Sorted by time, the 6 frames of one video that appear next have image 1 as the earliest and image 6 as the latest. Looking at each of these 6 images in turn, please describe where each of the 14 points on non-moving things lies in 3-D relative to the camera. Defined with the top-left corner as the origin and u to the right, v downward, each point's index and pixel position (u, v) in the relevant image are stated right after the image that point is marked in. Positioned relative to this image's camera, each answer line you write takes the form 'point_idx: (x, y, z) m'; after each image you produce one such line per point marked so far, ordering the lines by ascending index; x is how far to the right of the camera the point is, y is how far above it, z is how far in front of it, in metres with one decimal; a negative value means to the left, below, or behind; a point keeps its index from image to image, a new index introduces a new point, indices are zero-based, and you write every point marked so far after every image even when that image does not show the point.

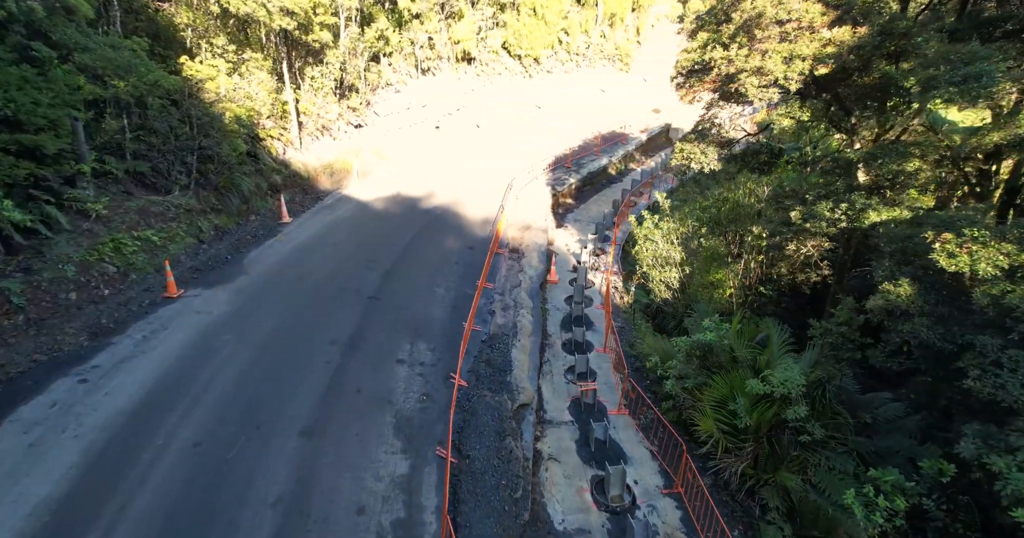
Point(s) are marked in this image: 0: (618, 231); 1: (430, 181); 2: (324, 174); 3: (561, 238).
0: (+3.1, +1.0, +15.5) m
1: (-2.4, +2.6, +16.8) m
2: (-5.2, +2.6, +15.4) m
3: (+1.4, +0.8, +15.3) m
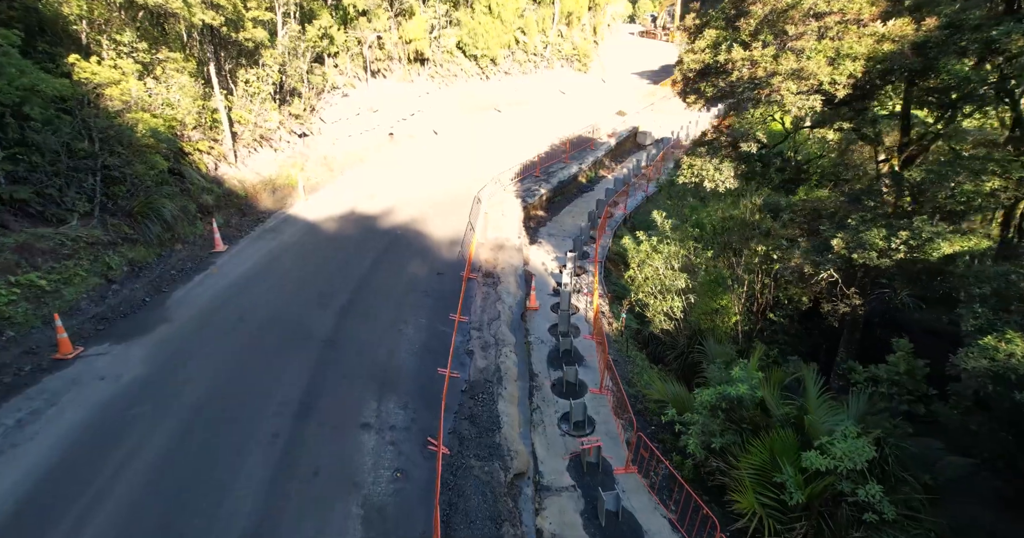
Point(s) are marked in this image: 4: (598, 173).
0: (+2.3, +0.5, +14.3) m
1: (-3.3, +2.0, +15.1) m
2: (-6.0, +1.9, +13.5) m
3: (+0.7, +0.2, +14.0) m
4: (+3.0, +3.3, +19.2) m
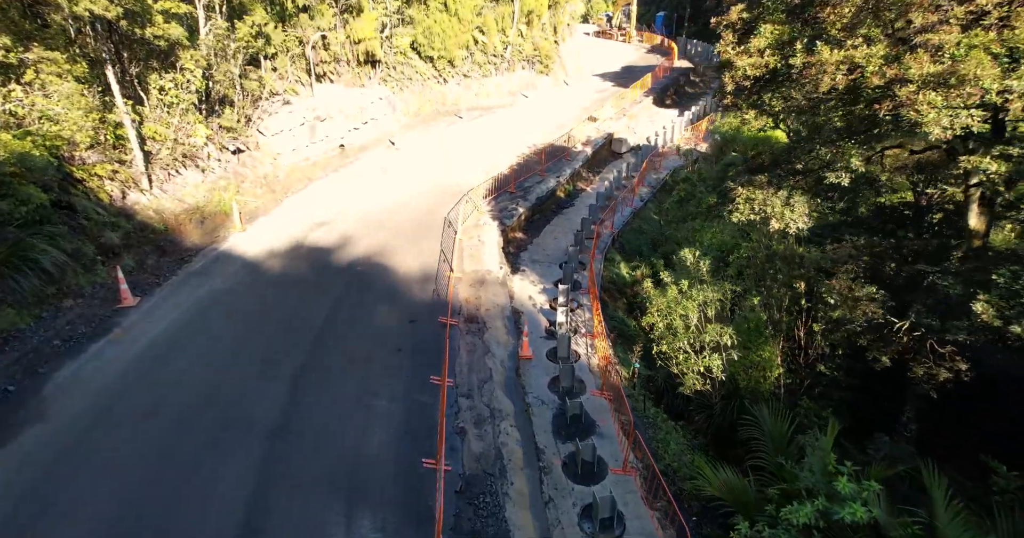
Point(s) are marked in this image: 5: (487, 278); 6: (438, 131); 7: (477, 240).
0: (+1.9, -0.2, +12.5) m
1: (-3.9, +1.1, +12.8) m
2: (-6.4, +0.9, +11.0) m
3: (+0.2, -0.5, +12.1) m
4: (+2.0, +2.6, +17.5) m
5: (-0.5, -0.2, +11.5) m
6: (-2.6, +4.8, +19.6) m
7: (-0.7, +0.6, +12.8) m
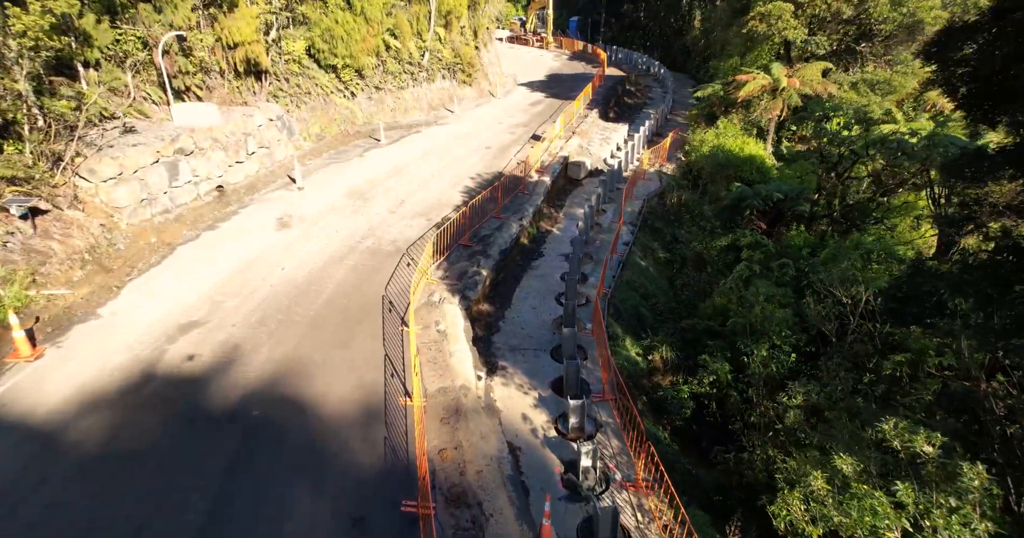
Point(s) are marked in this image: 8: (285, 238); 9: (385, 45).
0: (+1.5, -1.6, +8.9) m
1: (-4.3, -0.7, +8.3) m
2: (-6.5, -1.0, +6.1) m
3: (0.0, -2.1, +8.2) m
4: (+0.7, +1.1, +13.8) m
5: (-0.7, -1.8, +7.5) m
6: (-4.3, +3.0, +15.2) m
7: (-1.1, -1.0, +8.7) m
8: (-4.5, +0.6, +10.9) m
9: (-4.4, +7.9, +19.5) m
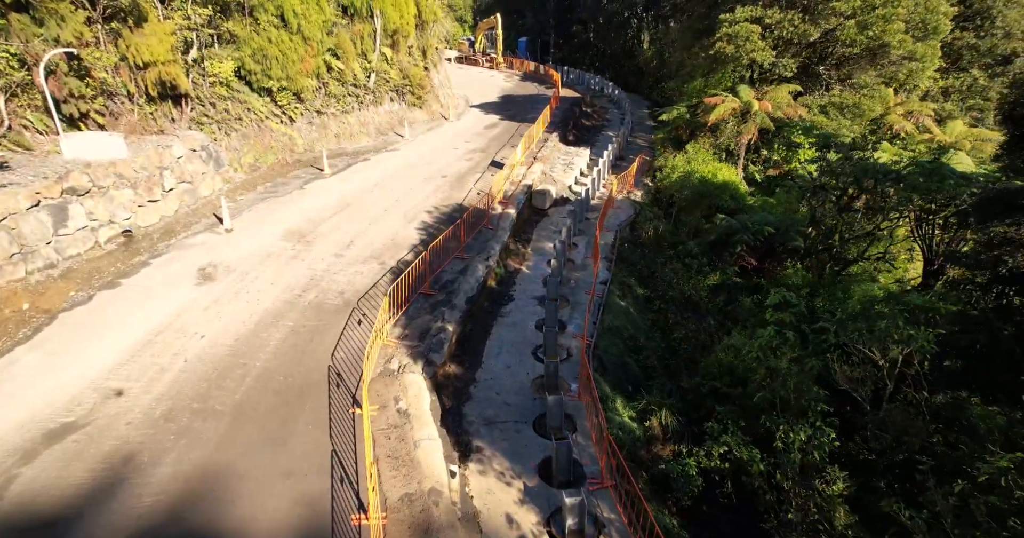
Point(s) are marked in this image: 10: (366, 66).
0: (+1.2, -2.4, +7.5) m
1: (-4.5, -1.7, +6.4) m
2: (-6.5, -1.9, +4.0) m
3: (-0.2, -2.9, +6.6) m
4: (-0.1, +0.1, +12.4) m
5: (-0.8, -2.6, +5.9) m
6: (-5.3, +1.8, +13.4) m
7: (-1.4, -1.9, +7.1) m
8: (-5.0, -0.4, +9.0) m
9: (-5.9, +6.5, +17.8) m
10: (-5.2, +7.2, +19.8) m
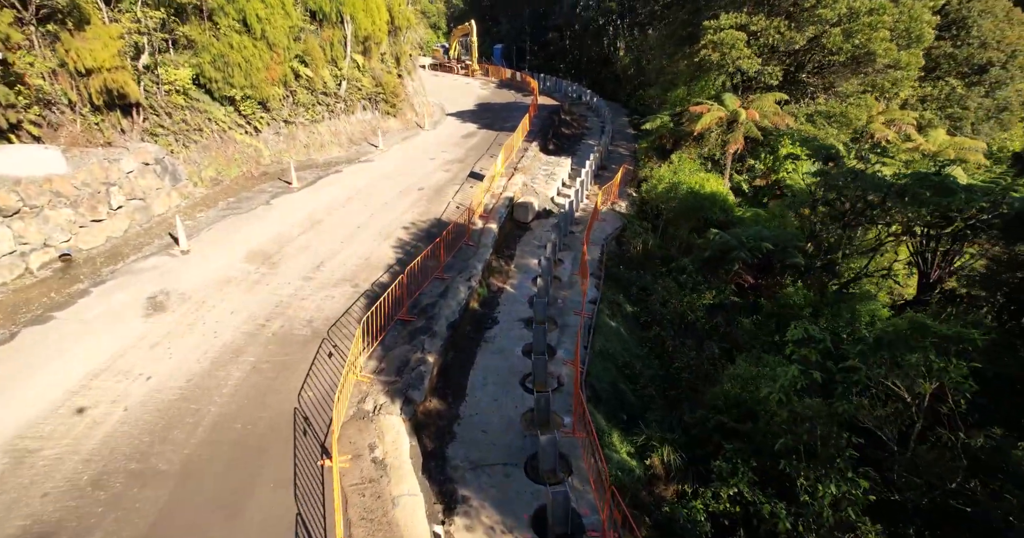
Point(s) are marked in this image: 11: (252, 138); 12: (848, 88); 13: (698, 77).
0: (+1.1, -2.8, +6.7) m
1: (-4.6, -2.1, +5.4) m
2: (-6.5, -2.3, +3.0) m
3: (-0.3, -3.2, +5.8) m
4: (-0.5, -0.3, +11.7) m
5: (-0.9, -2.9, +5.1) m
6: (-5.7, +1.3, +12.4) m
7: (-1.5, -2.3, +6.3) m
8: (-5.2, -0.8, +8.1) m
9: (-6.6, +6.0, +16.9) m
10: (-5.9, +6.7, +18.9) m
11: (-6.9, +3.5, +14.8) m
12: (+9.5, +5.1, +15.6) m
13: (+5.7, +5.8, +16.8) m
